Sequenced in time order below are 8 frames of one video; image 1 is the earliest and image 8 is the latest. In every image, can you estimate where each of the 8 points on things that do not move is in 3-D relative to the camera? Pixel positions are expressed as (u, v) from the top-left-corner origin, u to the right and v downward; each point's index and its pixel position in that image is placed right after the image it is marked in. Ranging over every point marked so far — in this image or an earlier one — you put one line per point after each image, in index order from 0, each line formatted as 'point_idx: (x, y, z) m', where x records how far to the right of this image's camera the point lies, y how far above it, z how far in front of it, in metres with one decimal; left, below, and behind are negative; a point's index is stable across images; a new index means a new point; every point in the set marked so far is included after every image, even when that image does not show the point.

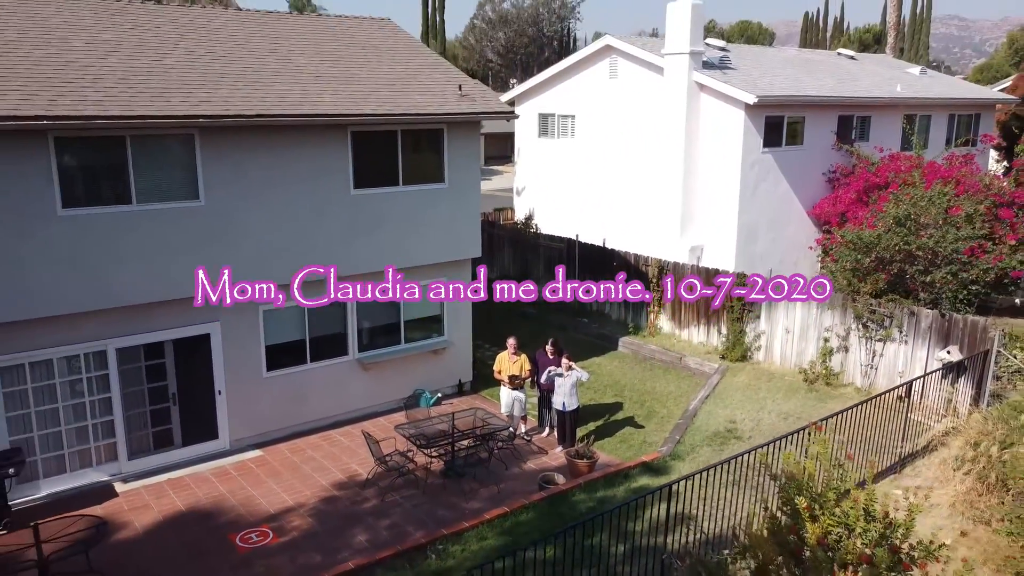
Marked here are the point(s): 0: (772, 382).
0: (+3.8, -1.4, +11.9) m
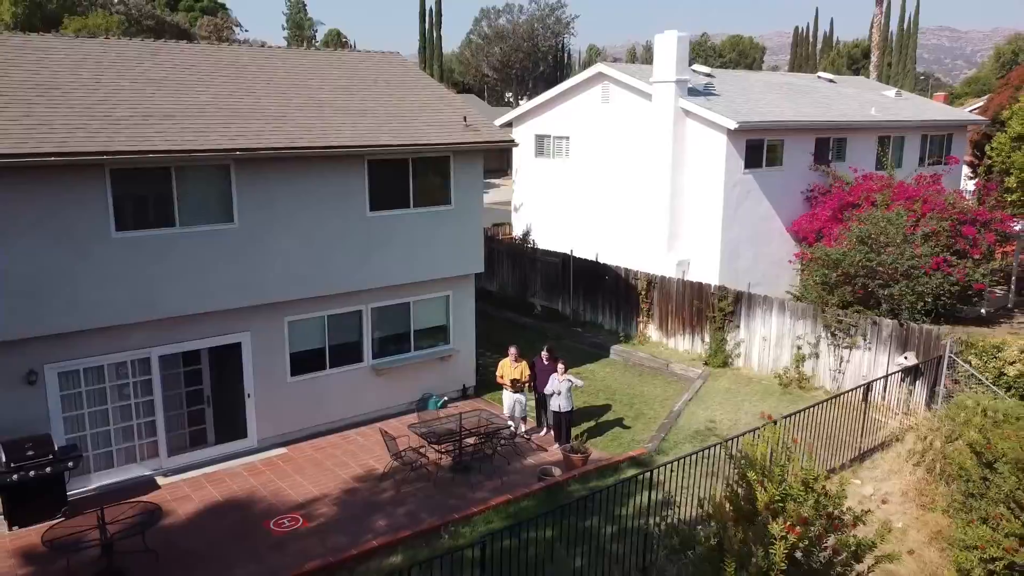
0: (+3.8, -1.5, +13.0) m
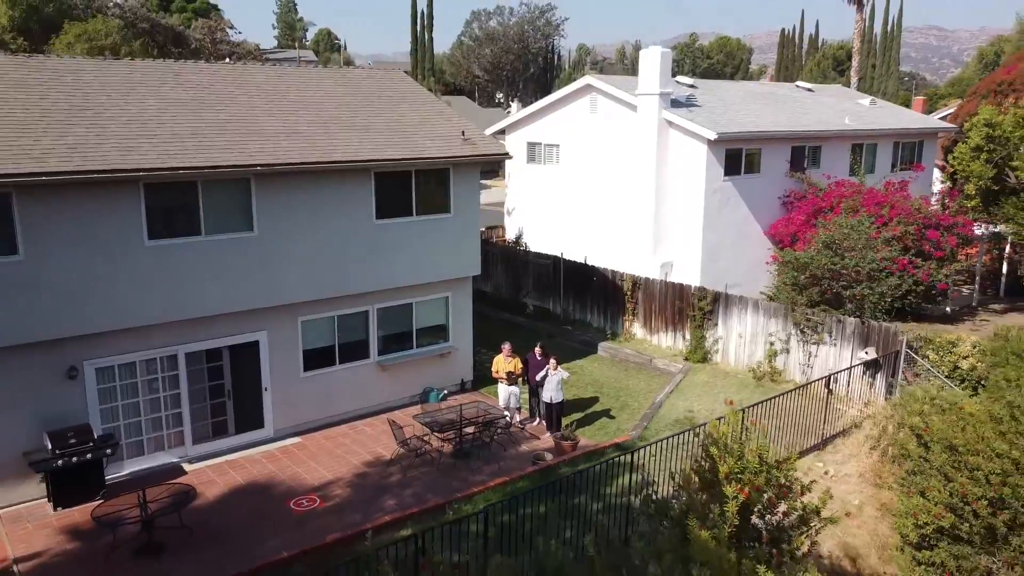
0: (+3.7, -1.6, +14.1) m
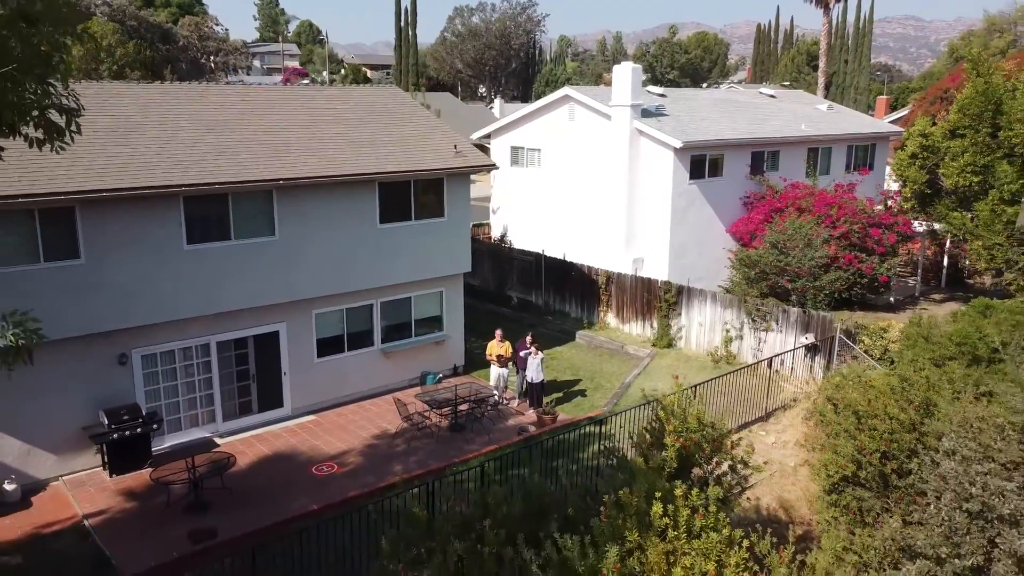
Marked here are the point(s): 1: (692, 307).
0: (+3.4, -1.5, +16.0) m
1: (+3.6, -0.4, +16.6) m
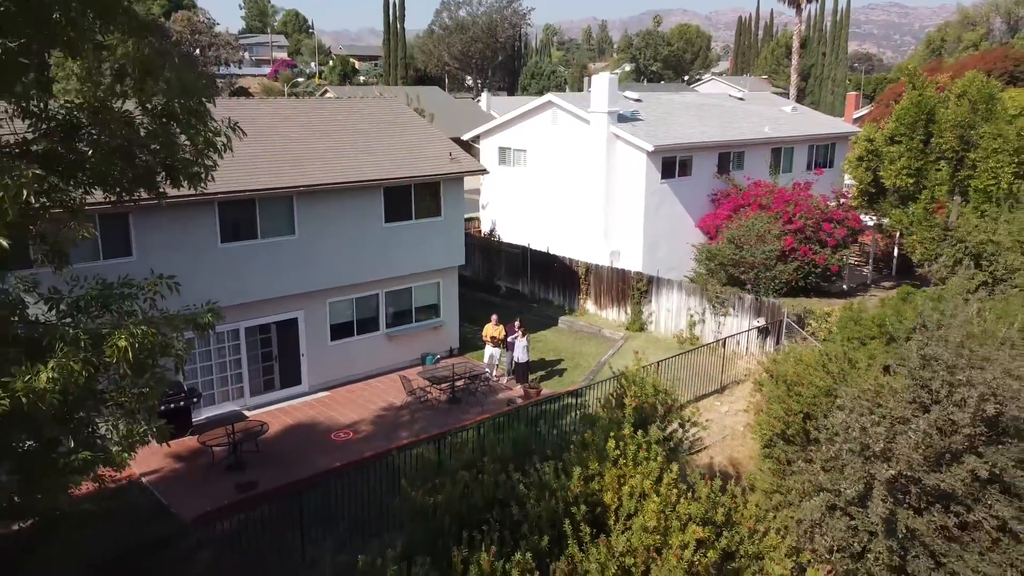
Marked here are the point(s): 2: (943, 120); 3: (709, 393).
0: (+3.2, -1.2, +18.1) m
1: (+3.4, -0.2, +18.7) m
2: (+9.9, +3.8, +19.0) m
3: (+3.6, -1.9, +15.2) m
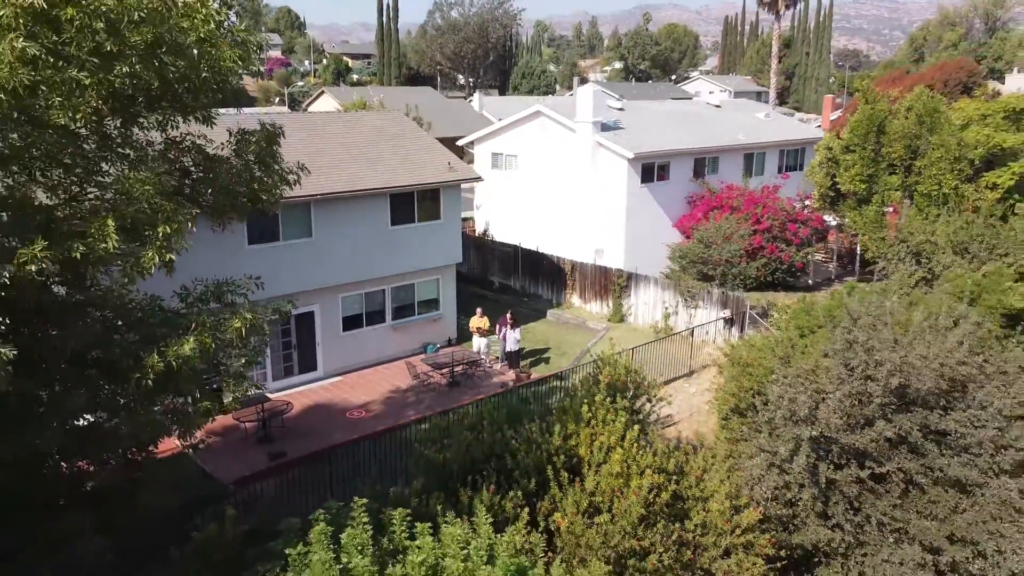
0: (+3.0, -1.1, +20.1) m
1: (+3.2, 0.0, +20.7) m
2: (+9.7, +4.0, +21.0) m
3: (+3.5, -1.8, +17.2) m
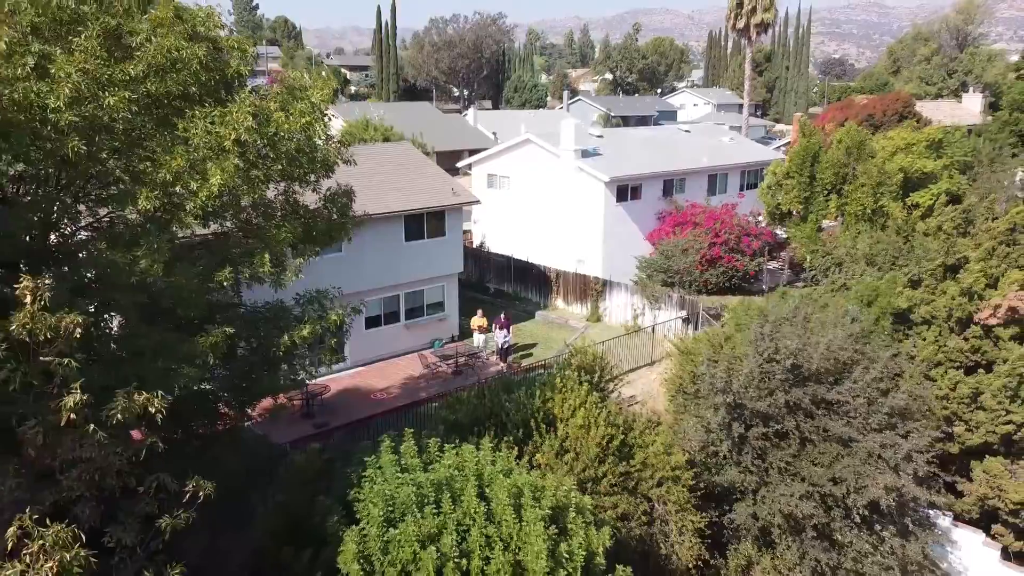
0: (+2.8, -1.3, +23.9) m
1: (+3.0, -0.2, +24.5) m
2: (+9.5, +3.8, +24.9) m
3: (+3.3, -2.0, +21.1) m
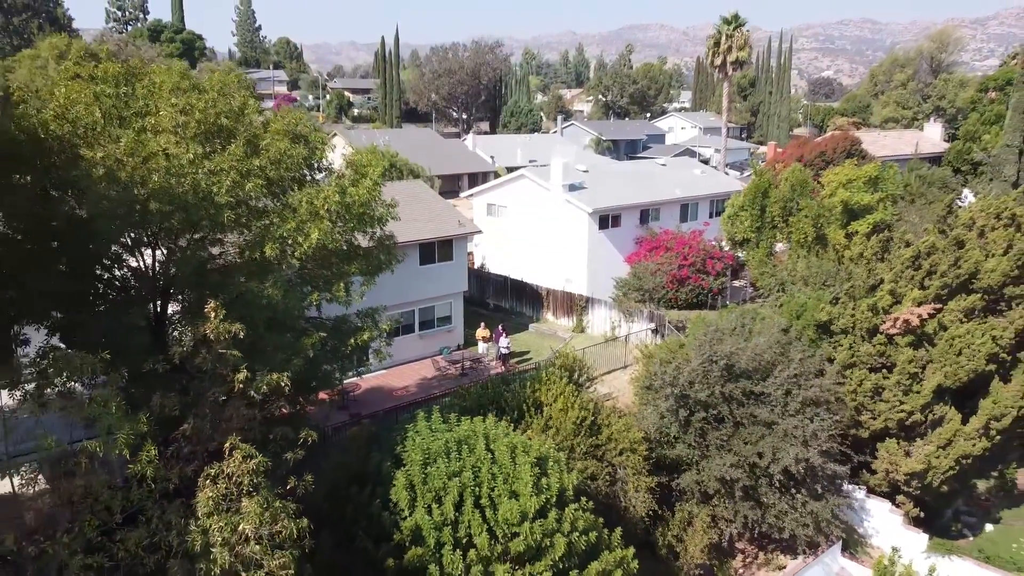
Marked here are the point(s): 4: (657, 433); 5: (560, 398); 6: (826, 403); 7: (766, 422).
0: (+2.7, -1.8, +28.3) m
1: (+2.9, -0.7, +28.9) m
2: (+9.4, +3.3, +29.4) m
3: (+3.2, -2.5, +25.4) m
4: (+3.5, -3.5, +19.7) m
5: (+1.0, -2.3, +17.5) m
6: (+7.6, -2.8, +19.9) m
7: (+5.9, -3.1, +19.2) m
